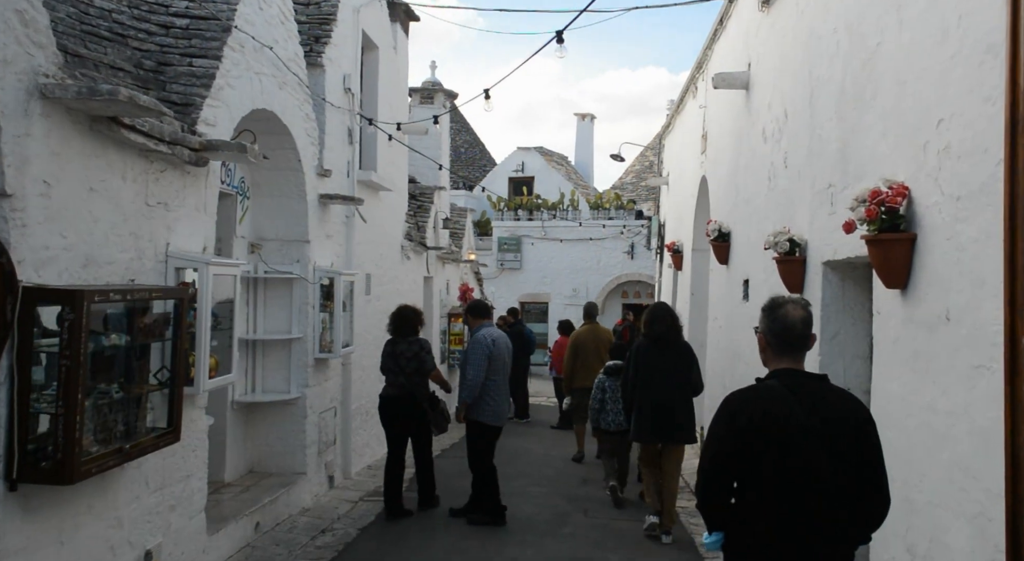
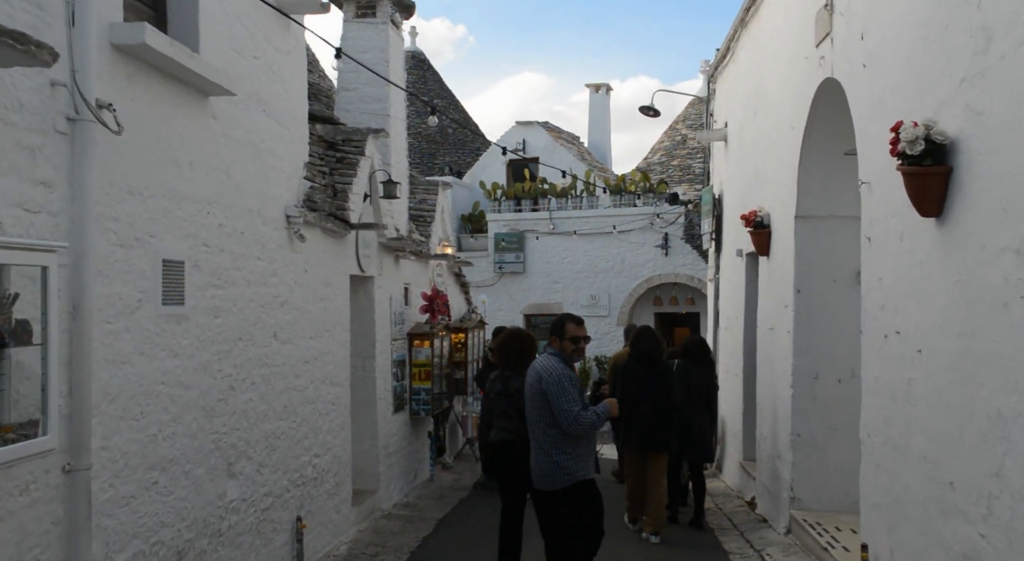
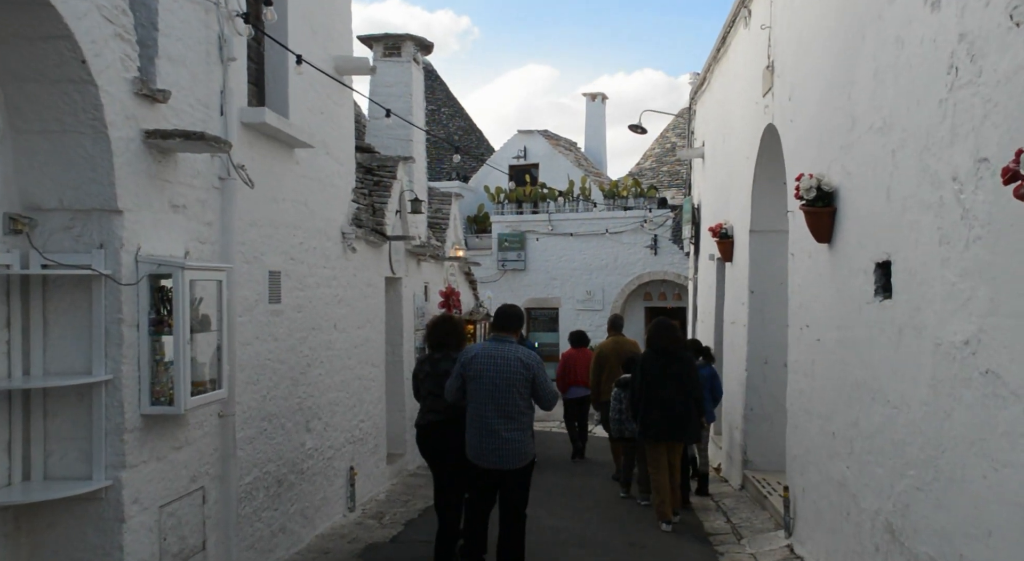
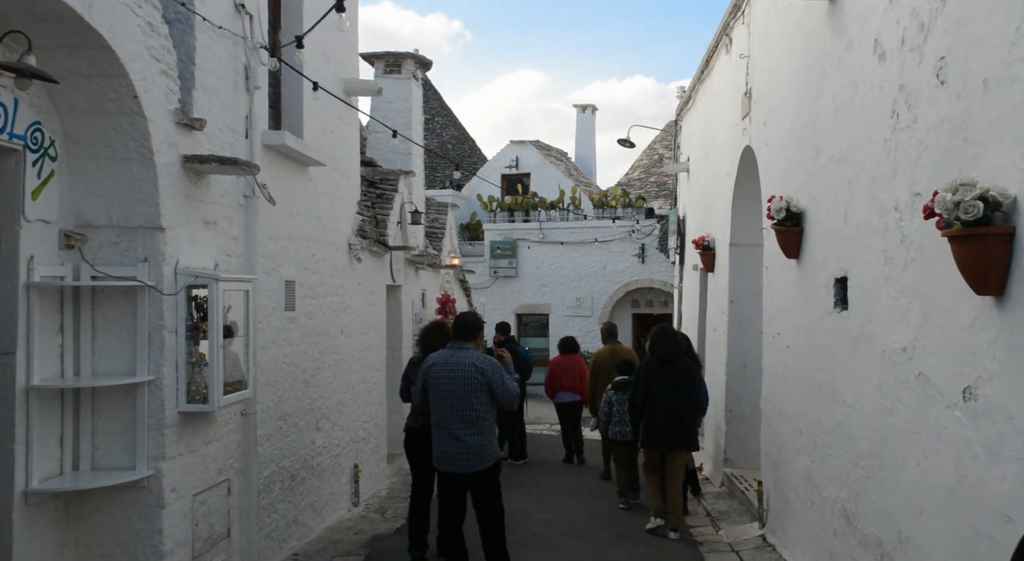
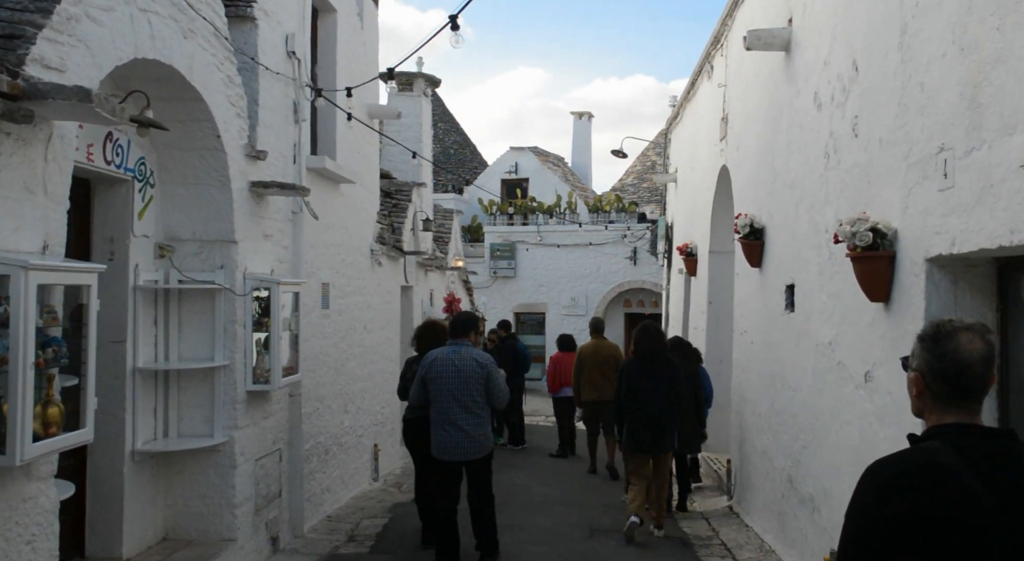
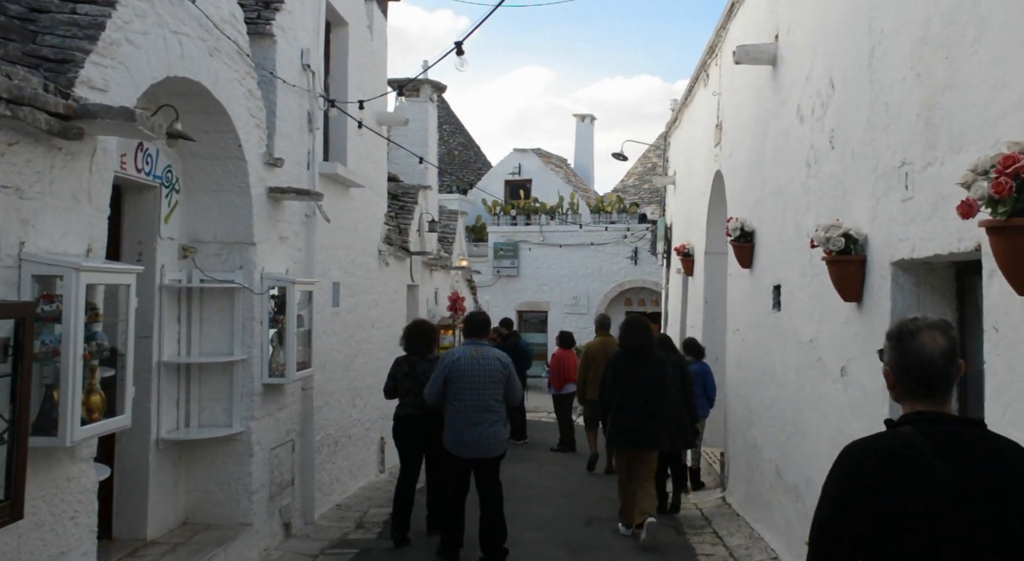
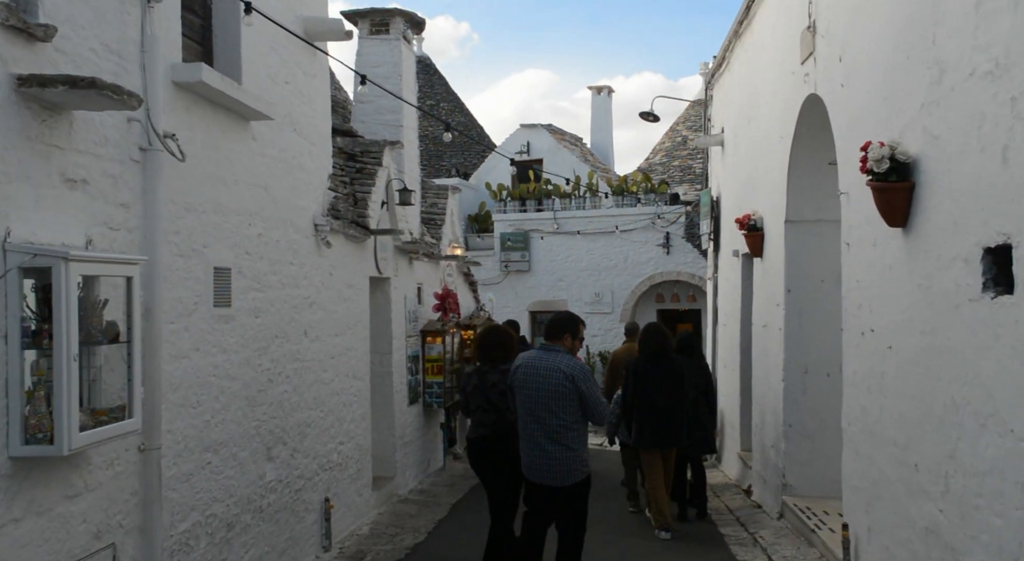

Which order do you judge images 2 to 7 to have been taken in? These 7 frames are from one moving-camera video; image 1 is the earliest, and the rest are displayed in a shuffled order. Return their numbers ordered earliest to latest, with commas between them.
6, 5, 4, 3, 7, 2
